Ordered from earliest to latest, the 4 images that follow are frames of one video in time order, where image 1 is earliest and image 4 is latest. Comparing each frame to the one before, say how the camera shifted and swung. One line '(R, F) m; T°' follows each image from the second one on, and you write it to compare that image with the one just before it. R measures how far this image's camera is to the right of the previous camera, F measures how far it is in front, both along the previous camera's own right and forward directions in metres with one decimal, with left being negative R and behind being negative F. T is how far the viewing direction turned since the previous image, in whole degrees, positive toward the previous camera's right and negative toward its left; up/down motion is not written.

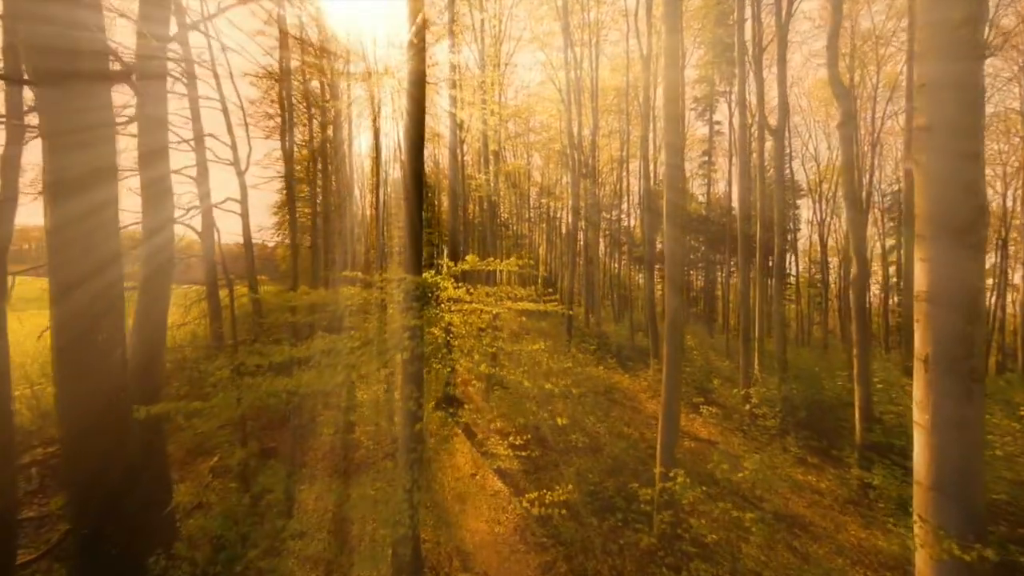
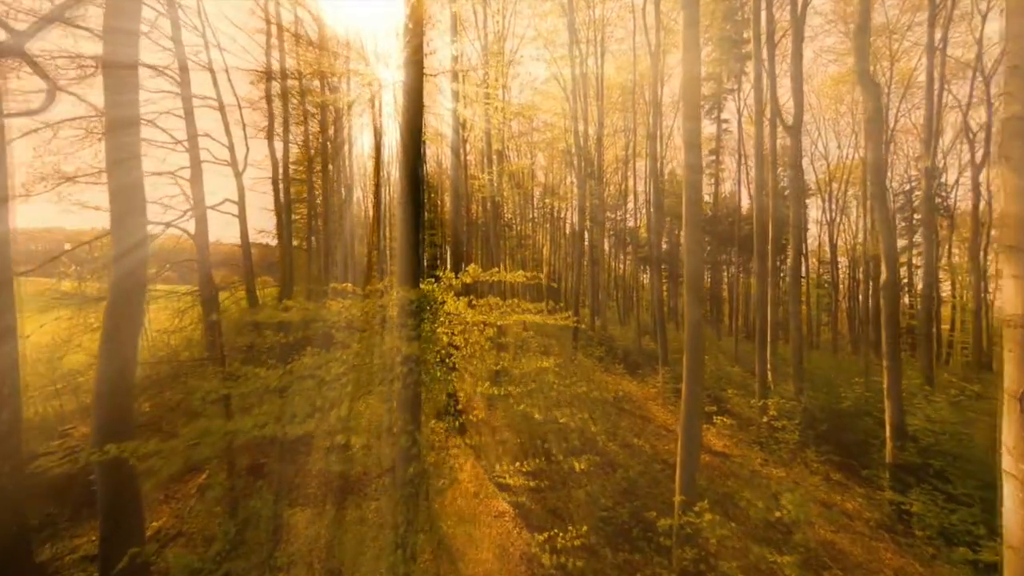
(0.0, +0.4) m; 0°
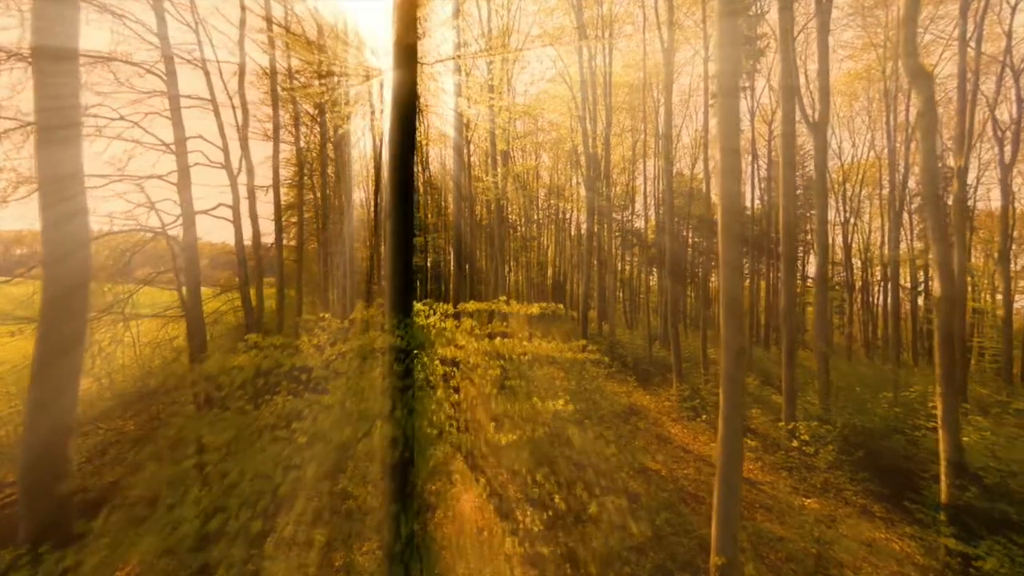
(0.0, +0.6) m; -1°
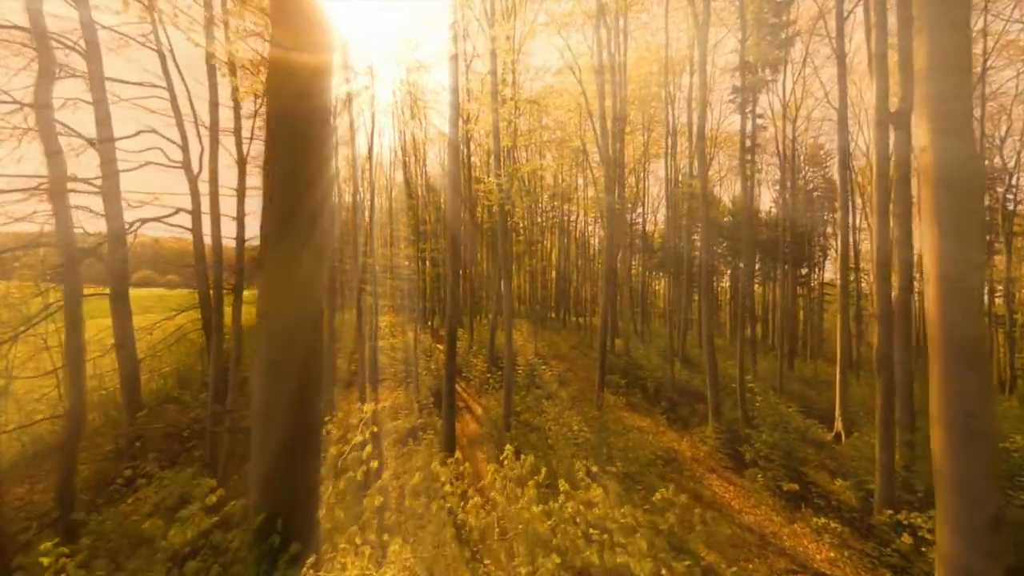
(-0.1, +1.9) m; 0°
